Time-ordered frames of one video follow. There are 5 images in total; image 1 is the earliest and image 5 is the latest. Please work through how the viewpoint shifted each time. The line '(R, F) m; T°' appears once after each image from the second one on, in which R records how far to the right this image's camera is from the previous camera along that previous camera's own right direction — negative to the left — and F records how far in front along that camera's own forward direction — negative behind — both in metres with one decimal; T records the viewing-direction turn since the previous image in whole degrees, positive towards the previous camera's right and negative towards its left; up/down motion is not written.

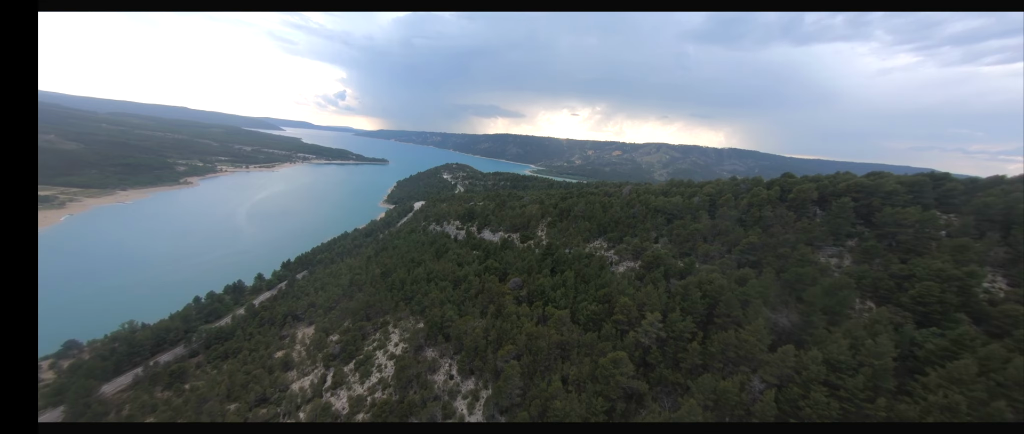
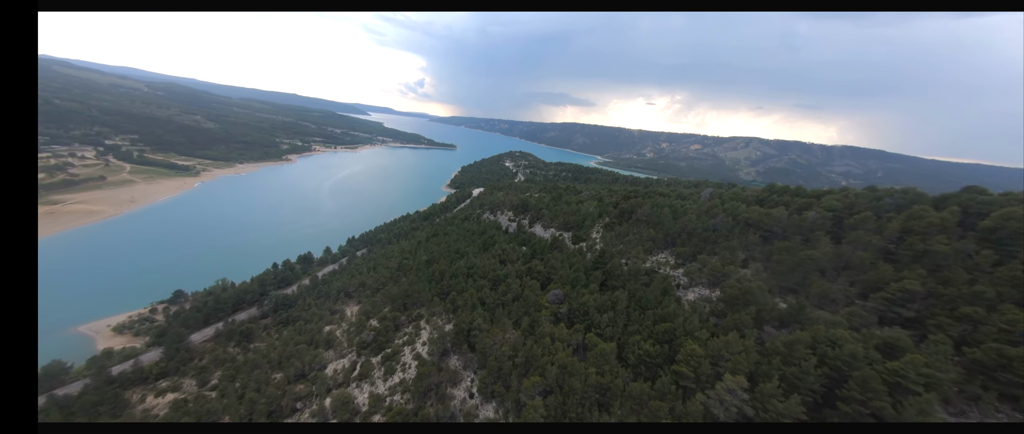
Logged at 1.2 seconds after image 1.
(+0.6, +2.2) m; -11°
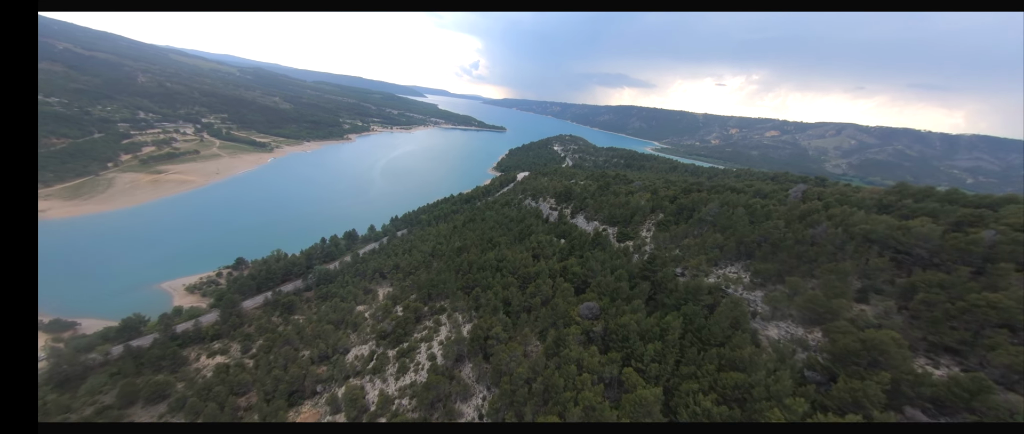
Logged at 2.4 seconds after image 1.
(+0.6, +2.2) m; -8°
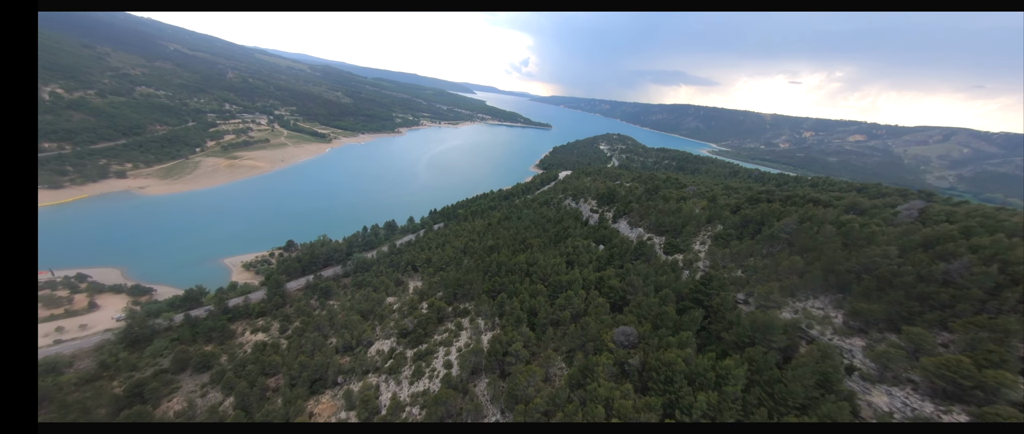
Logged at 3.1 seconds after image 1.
(+0.4, +1.4) m; -7°
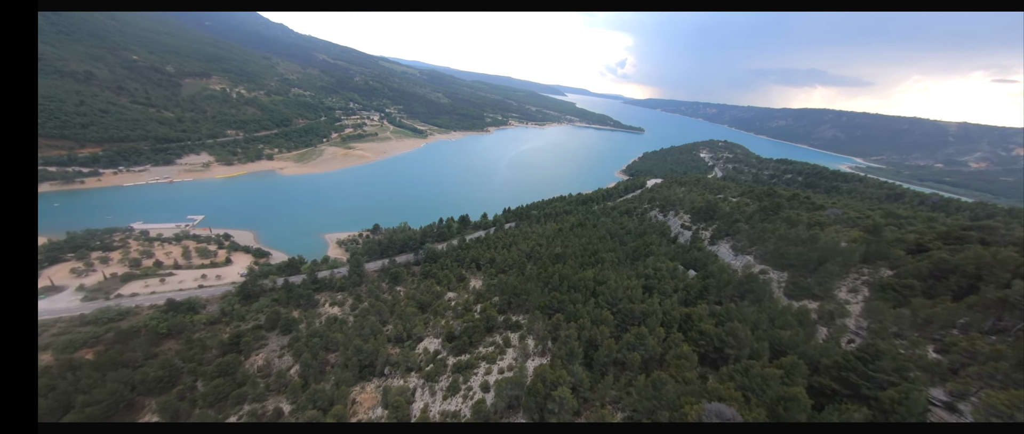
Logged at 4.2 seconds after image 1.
(+0.5, +2.1) m; -14°
